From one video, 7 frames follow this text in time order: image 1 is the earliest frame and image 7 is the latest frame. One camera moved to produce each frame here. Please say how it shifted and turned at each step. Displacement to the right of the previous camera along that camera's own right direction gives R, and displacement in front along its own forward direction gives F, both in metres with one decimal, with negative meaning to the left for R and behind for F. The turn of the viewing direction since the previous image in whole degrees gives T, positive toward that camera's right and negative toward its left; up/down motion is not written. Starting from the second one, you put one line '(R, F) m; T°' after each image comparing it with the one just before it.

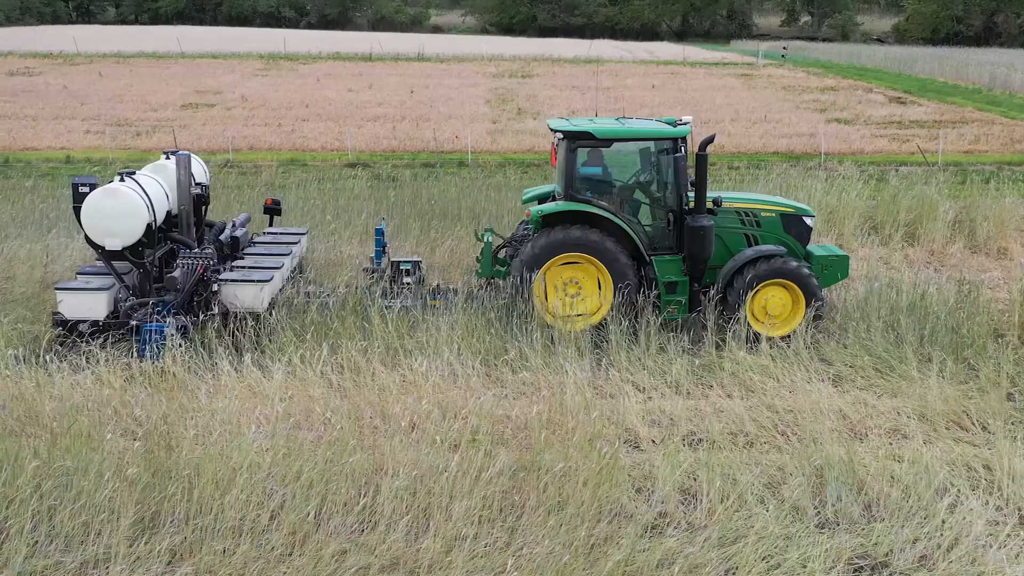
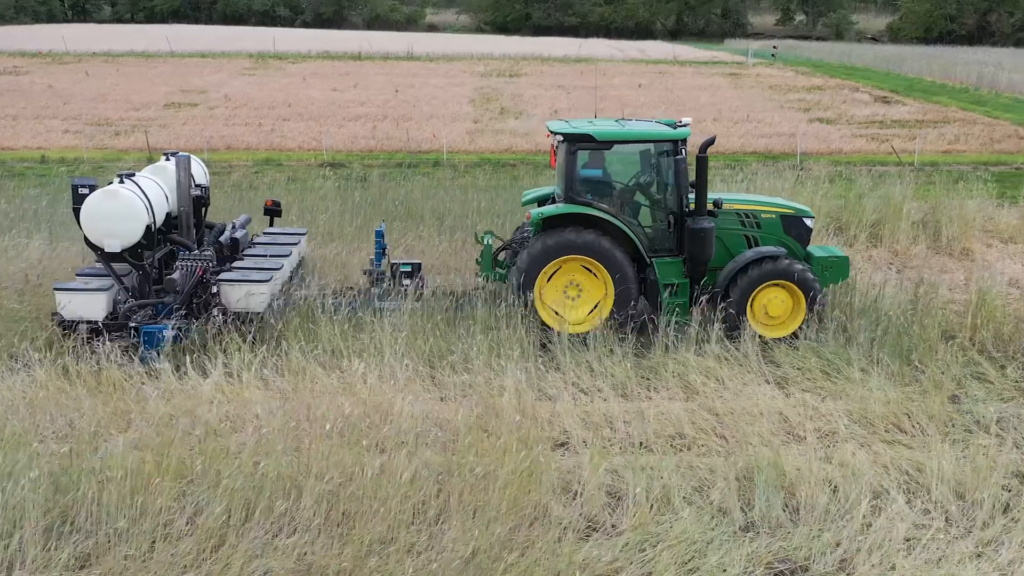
(+0.2, 0.0) m; 0°
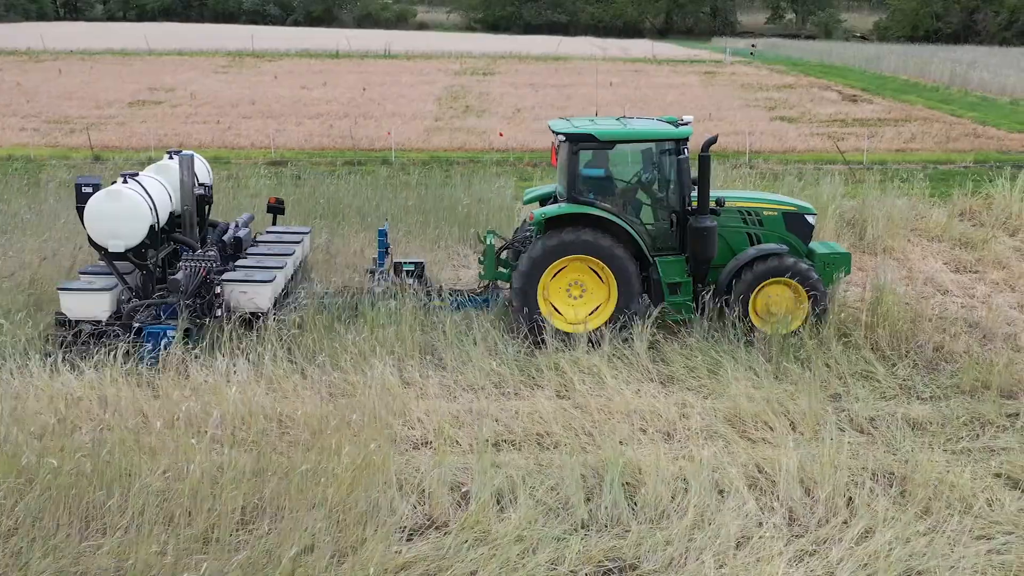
(+0.5, 0.0) m; 0°
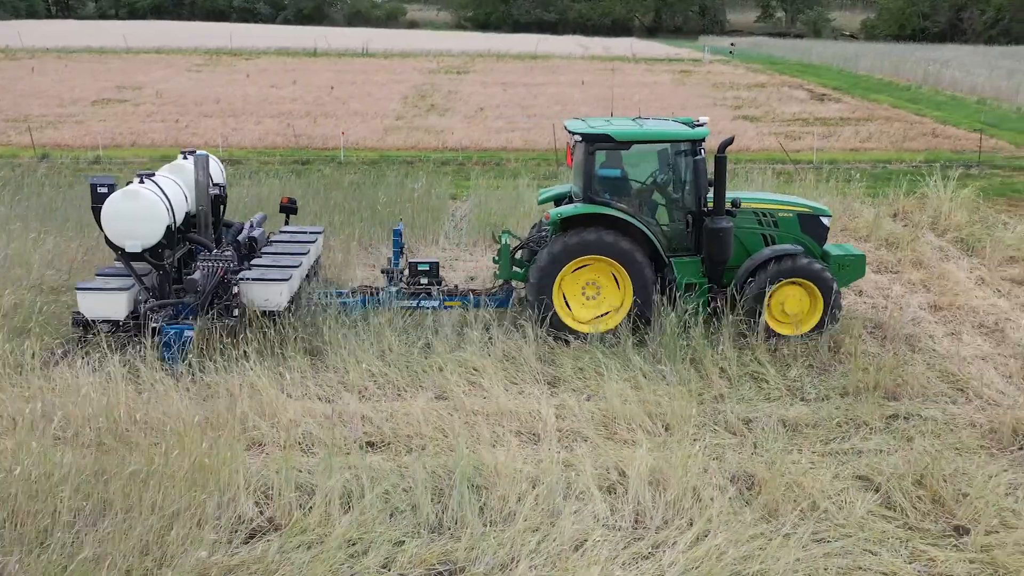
(+0.5, 0.0) m; 0°
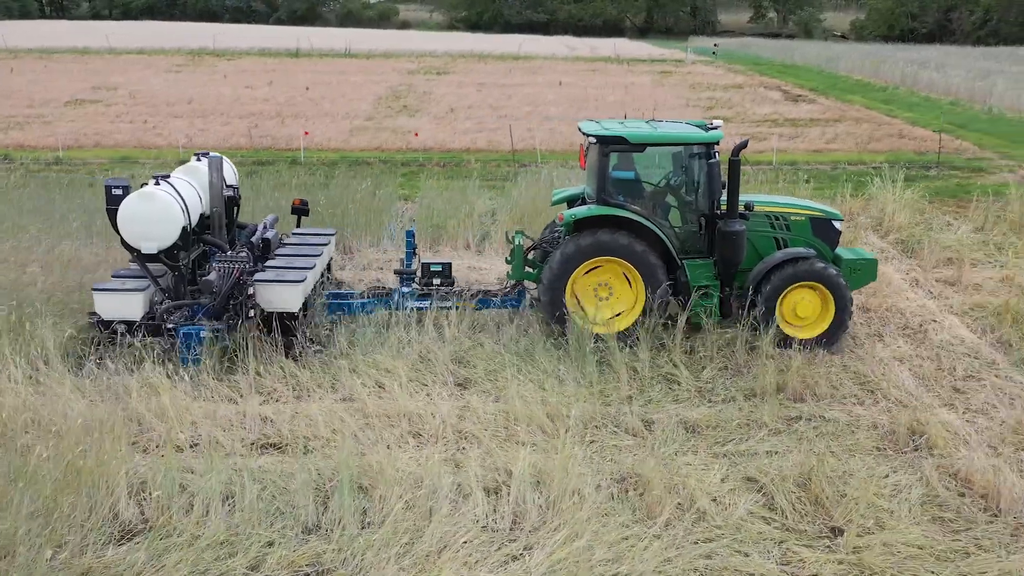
(+0.4, 0.0) m; 0°
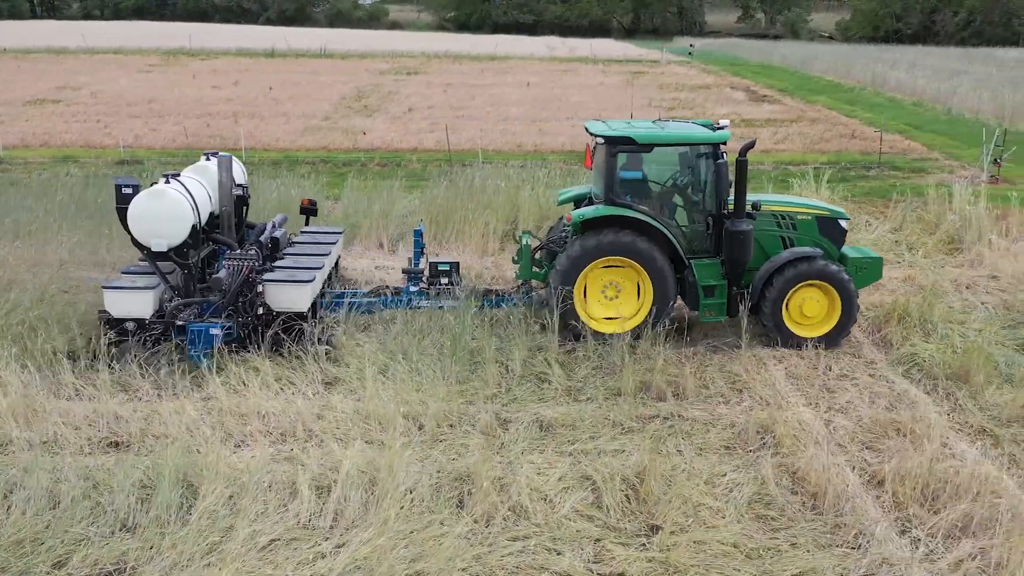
(+0.6, 0.0) m; 0°
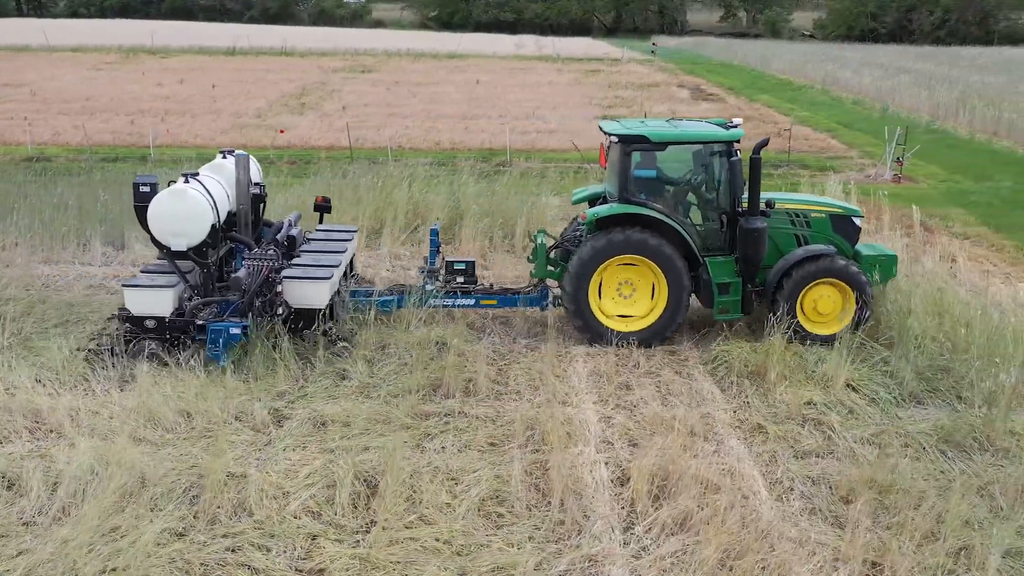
(+0.9, 0.0) m; 0°
